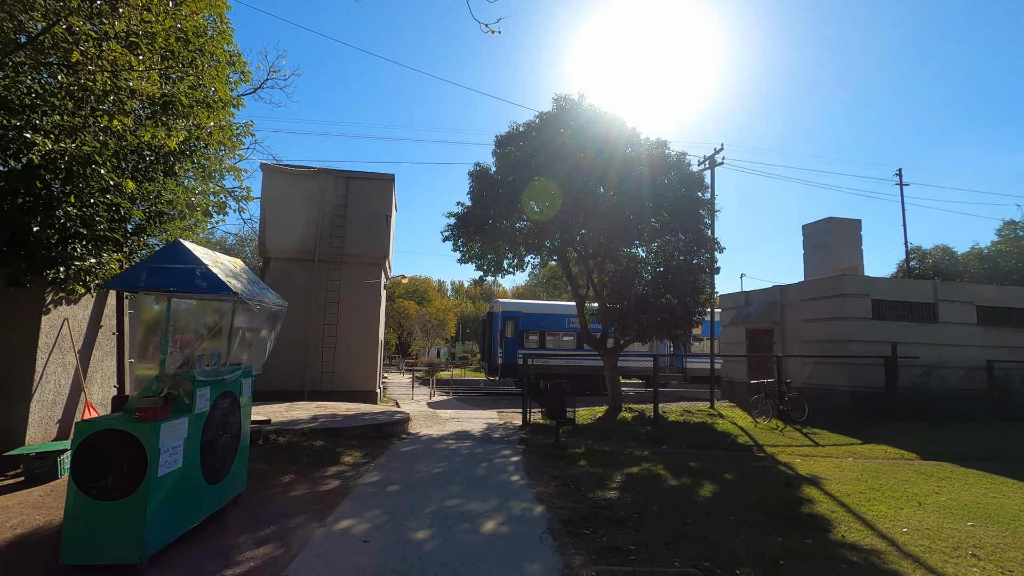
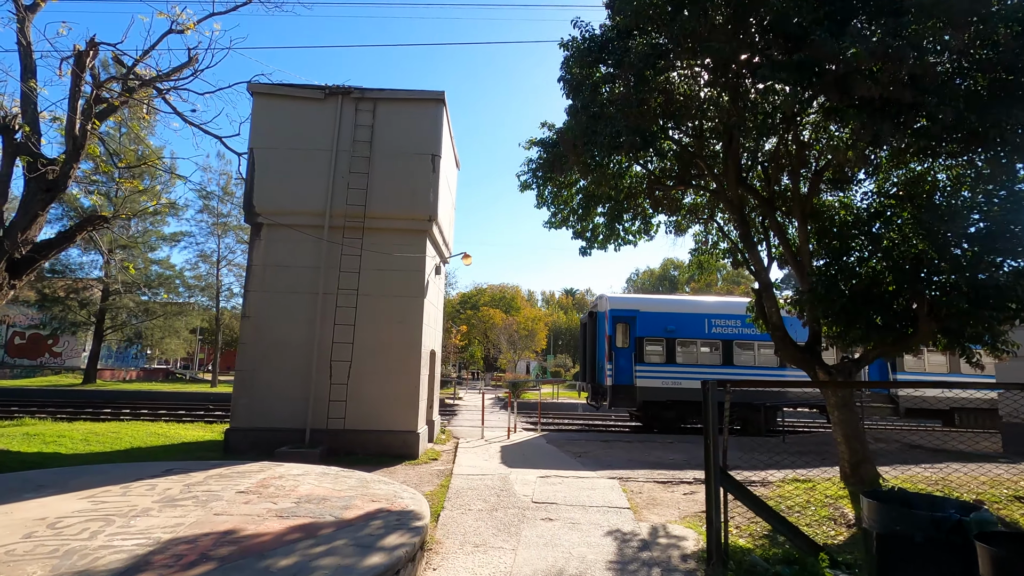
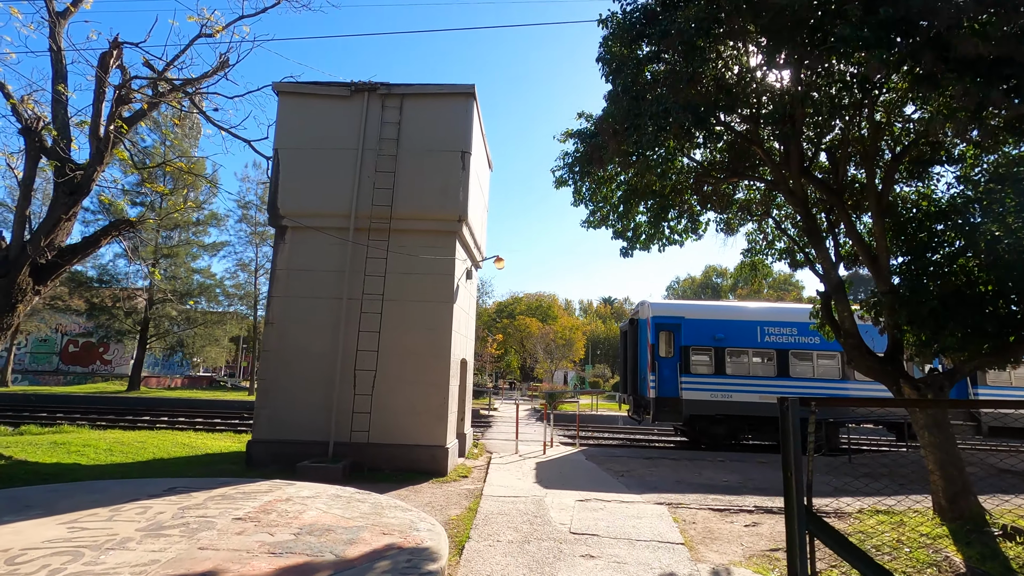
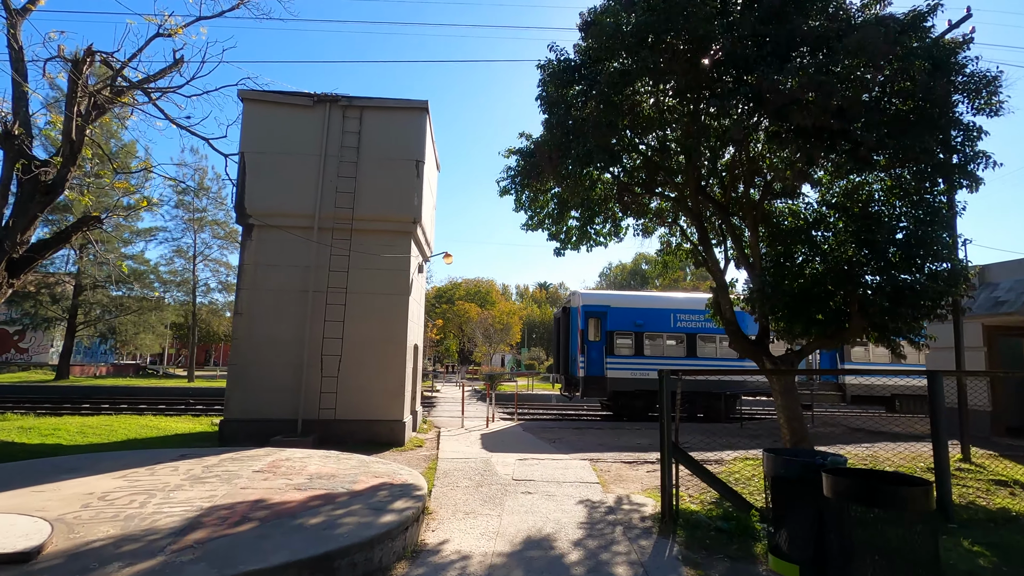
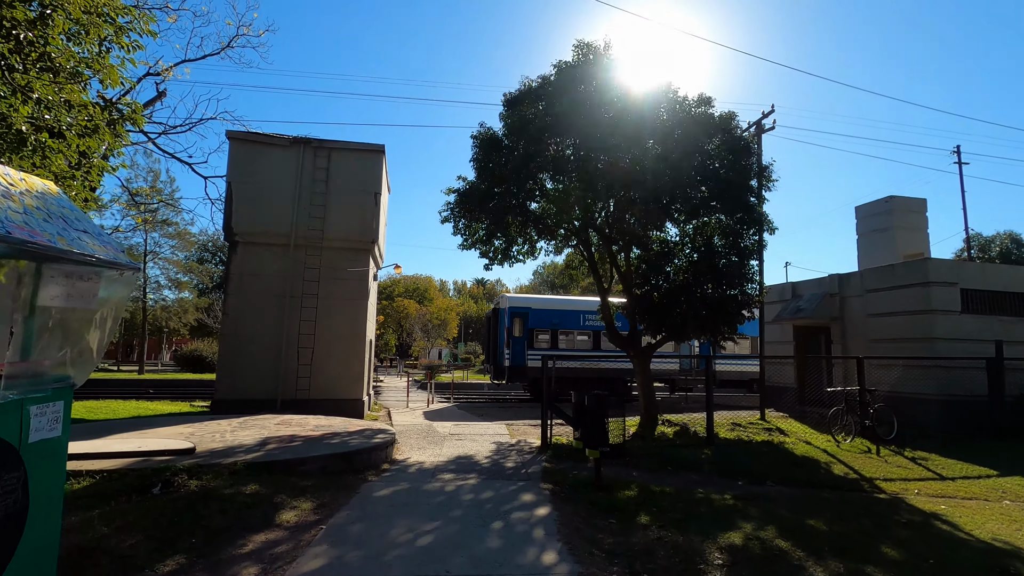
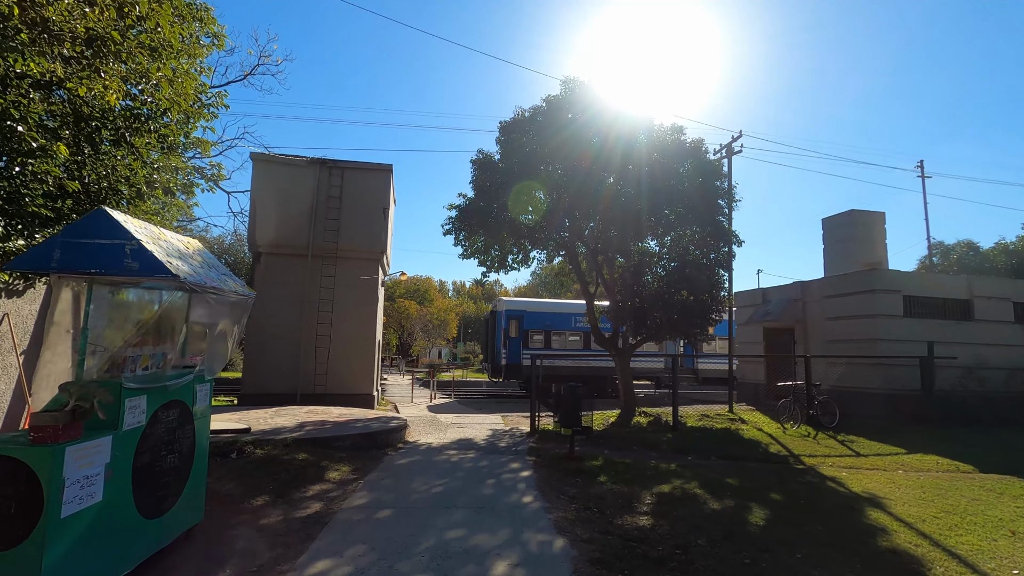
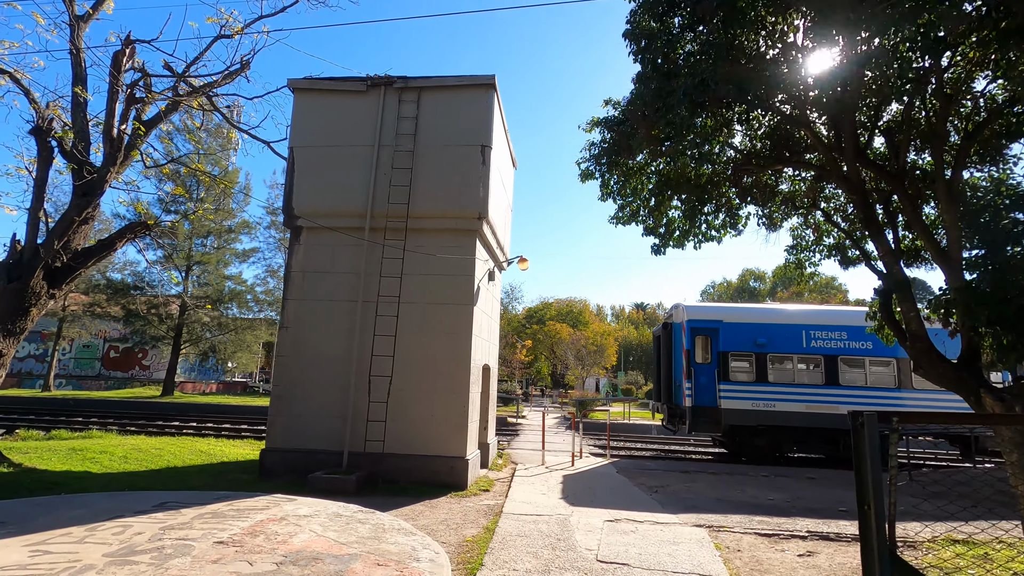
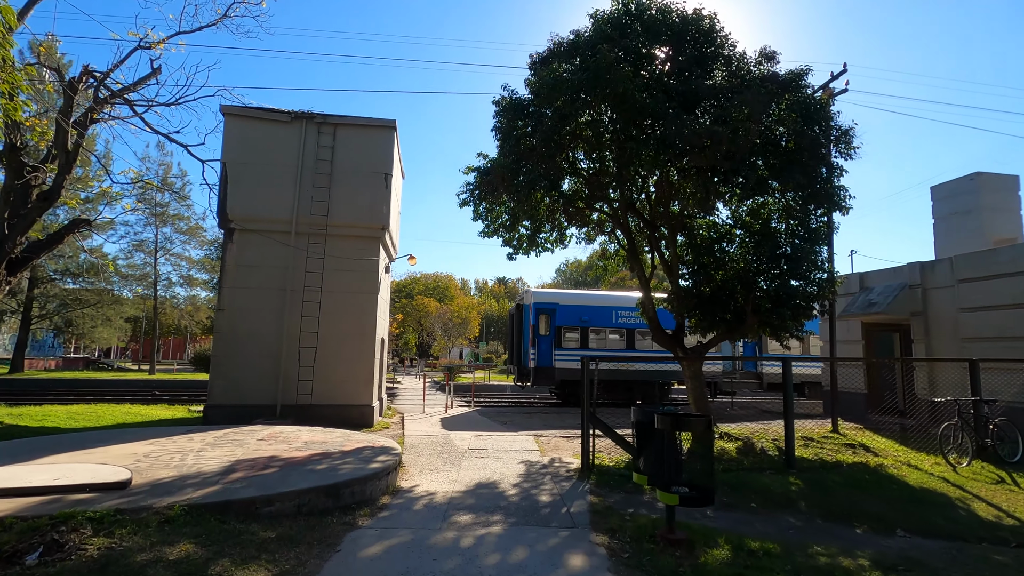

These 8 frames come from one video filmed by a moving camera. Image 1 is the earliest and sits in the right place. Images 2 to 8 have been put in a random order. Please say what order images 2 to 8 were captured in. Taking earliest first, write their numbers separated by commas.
6, 5, 8, 4, 2, 3, 7
